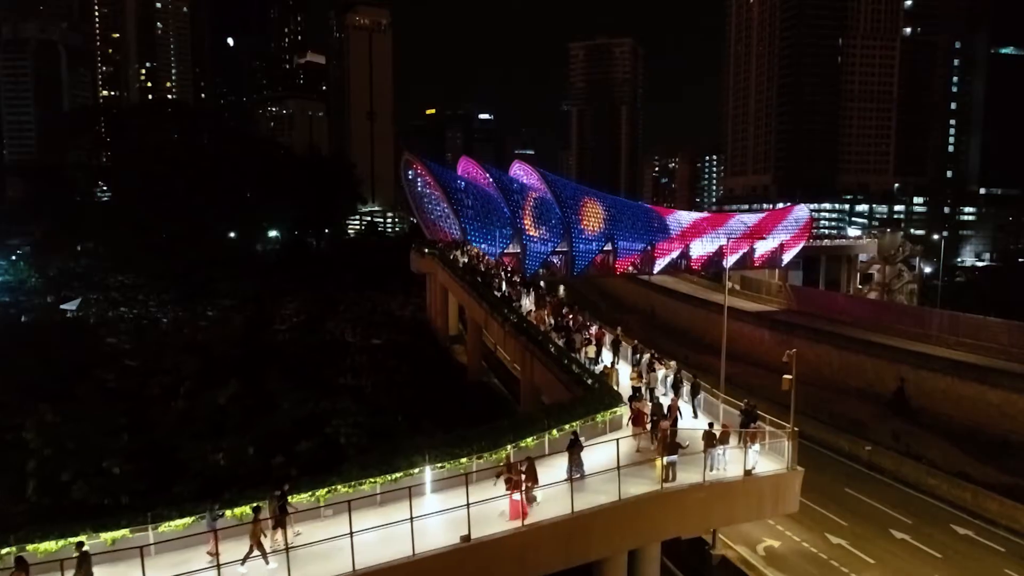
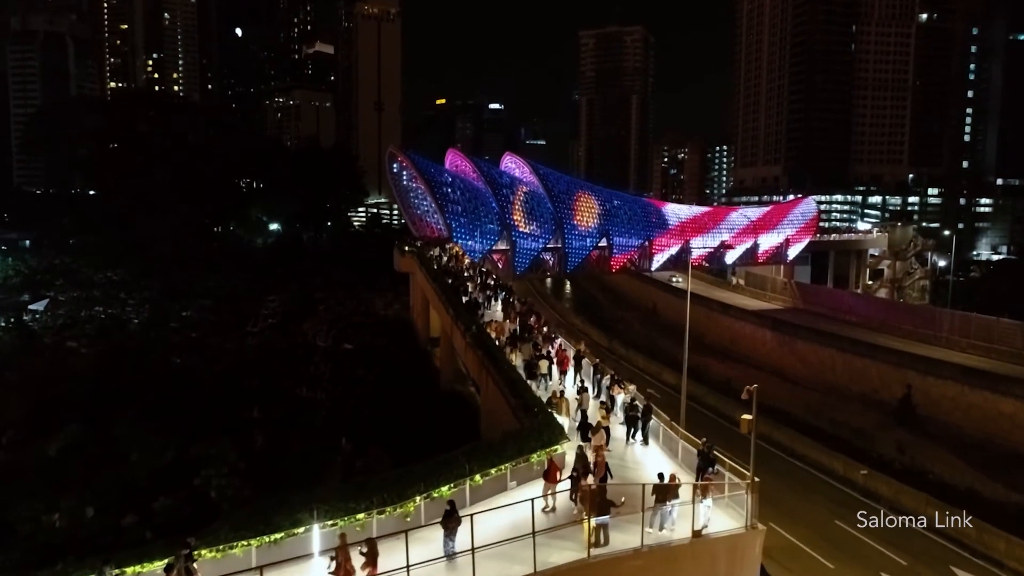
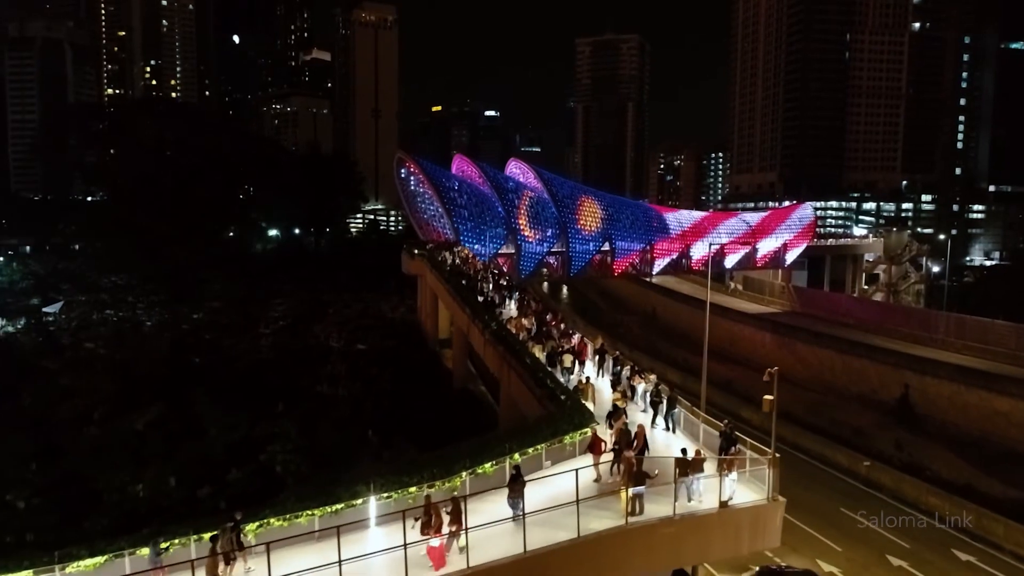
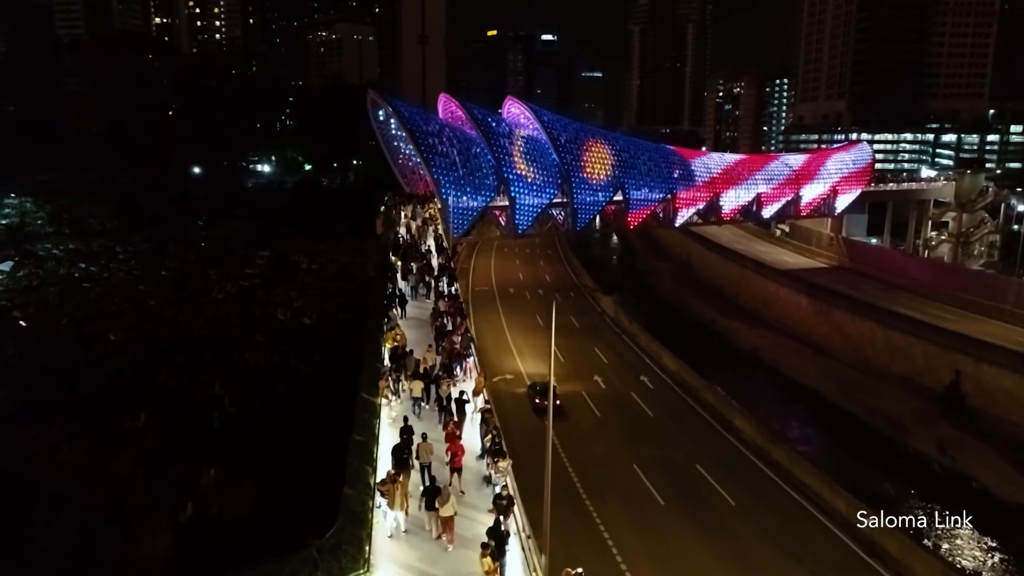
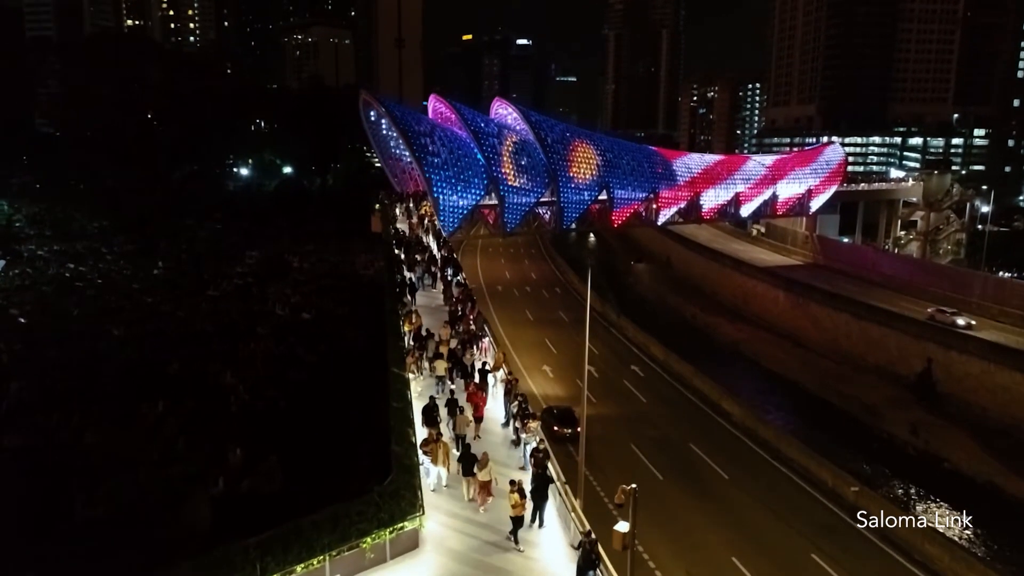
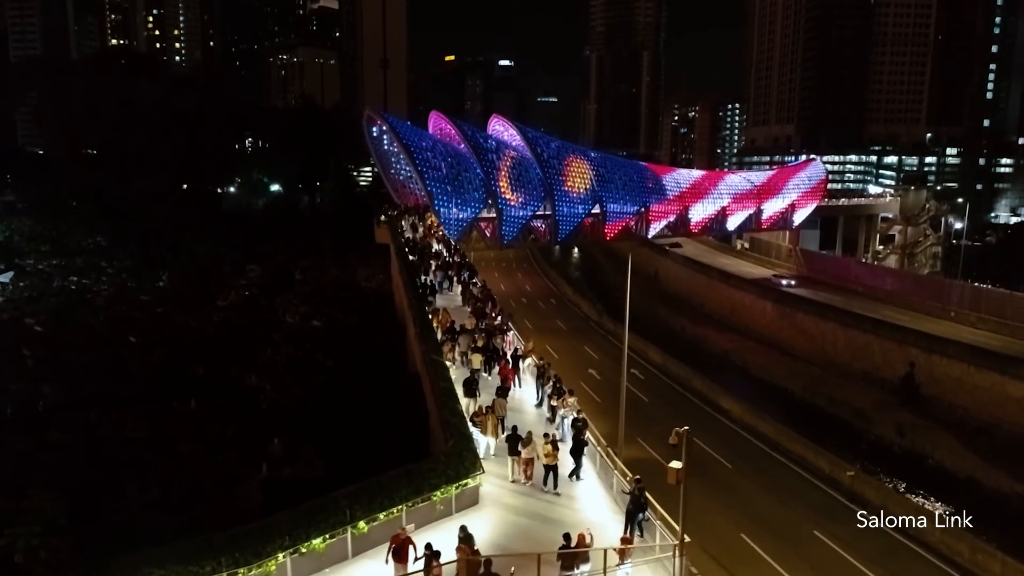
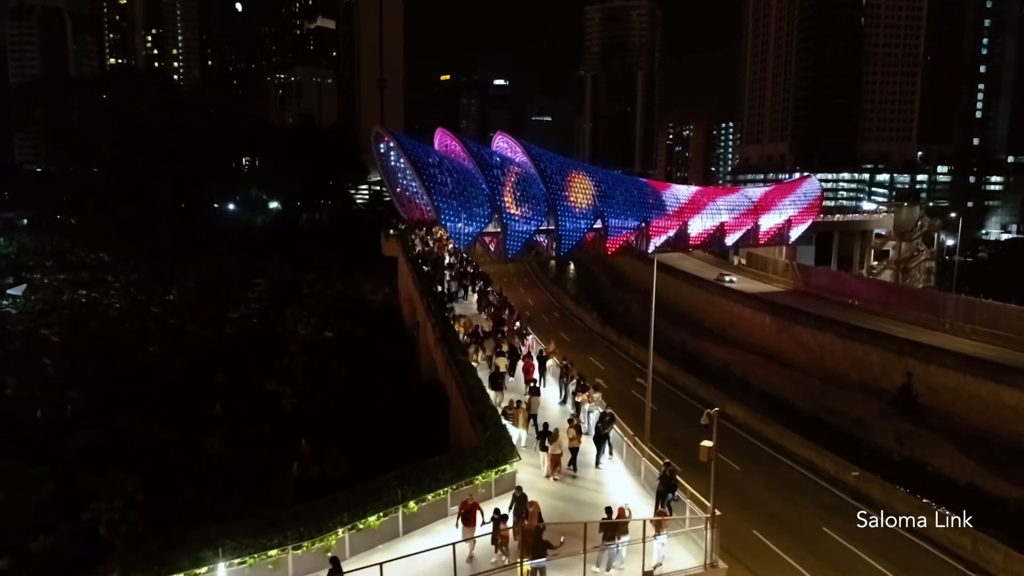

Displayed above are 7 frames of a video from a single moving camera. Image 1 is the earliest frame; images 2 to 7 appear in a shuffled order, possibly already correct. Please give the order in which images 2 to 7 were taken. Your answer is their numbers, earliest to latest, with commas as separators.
3, 2, 7, 6, 5, 4
